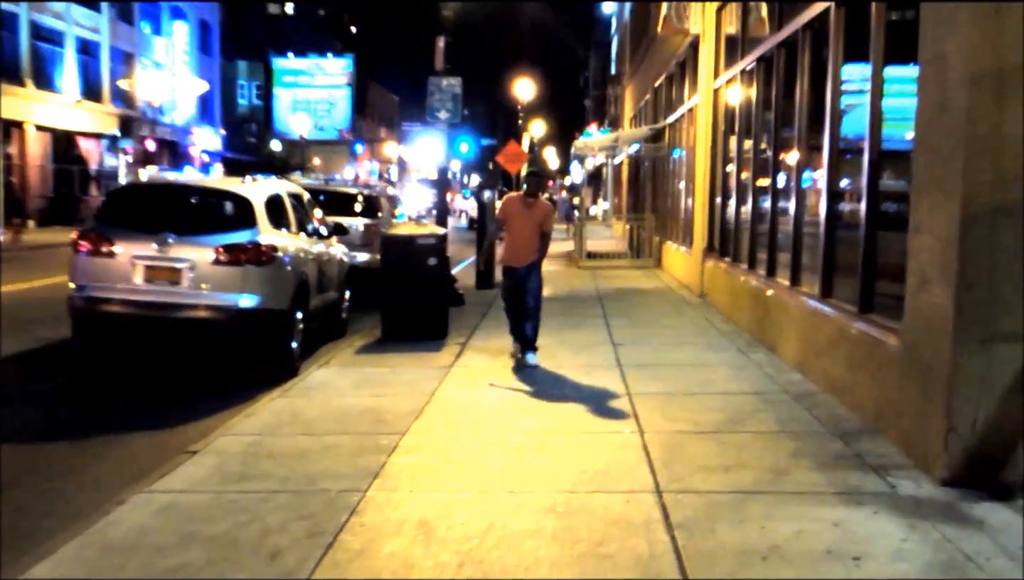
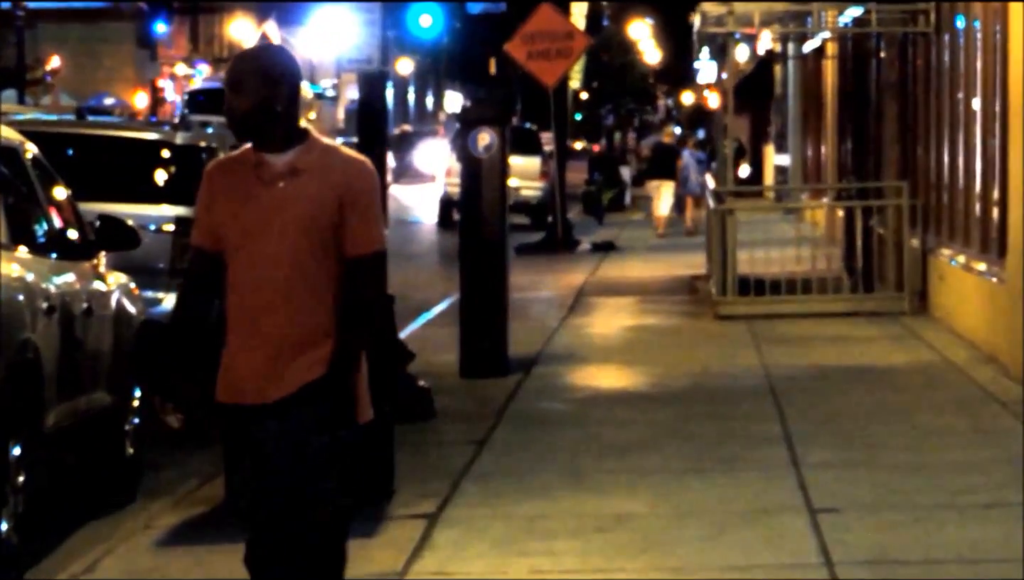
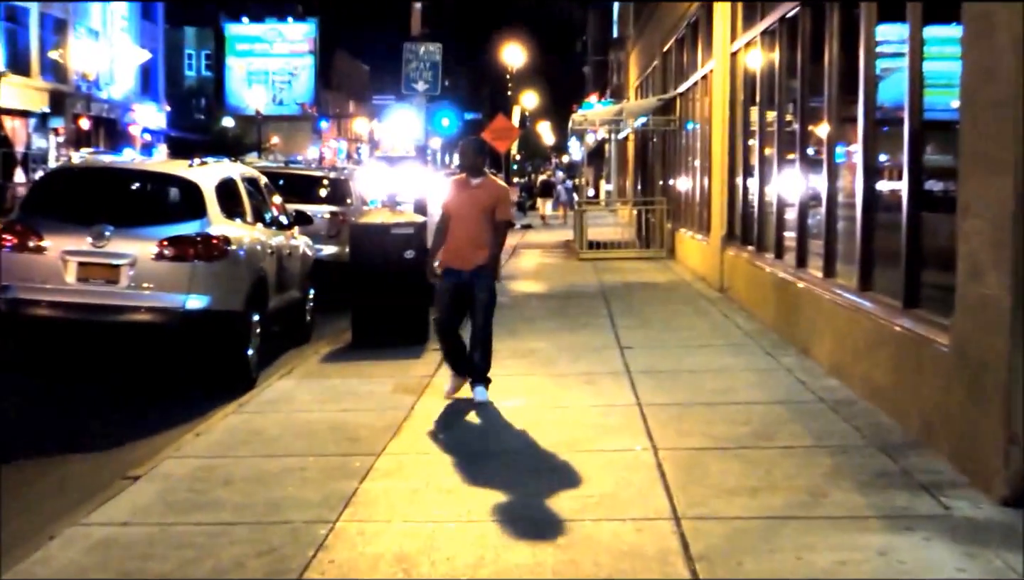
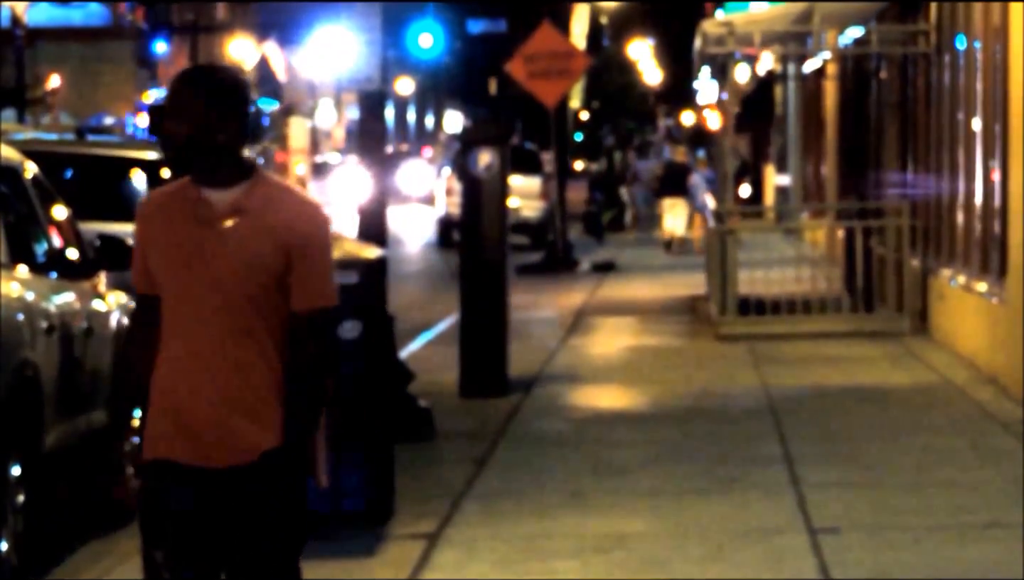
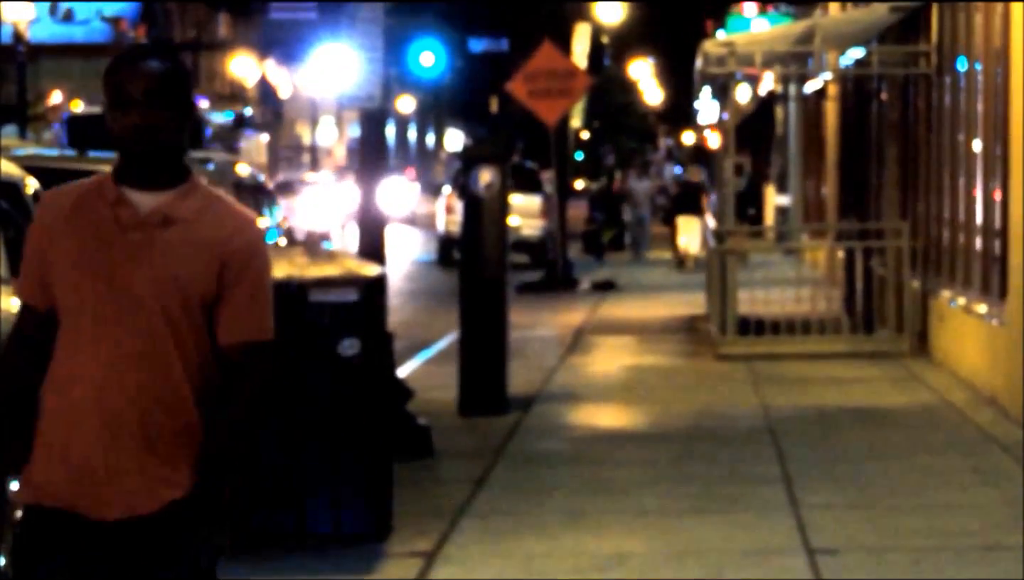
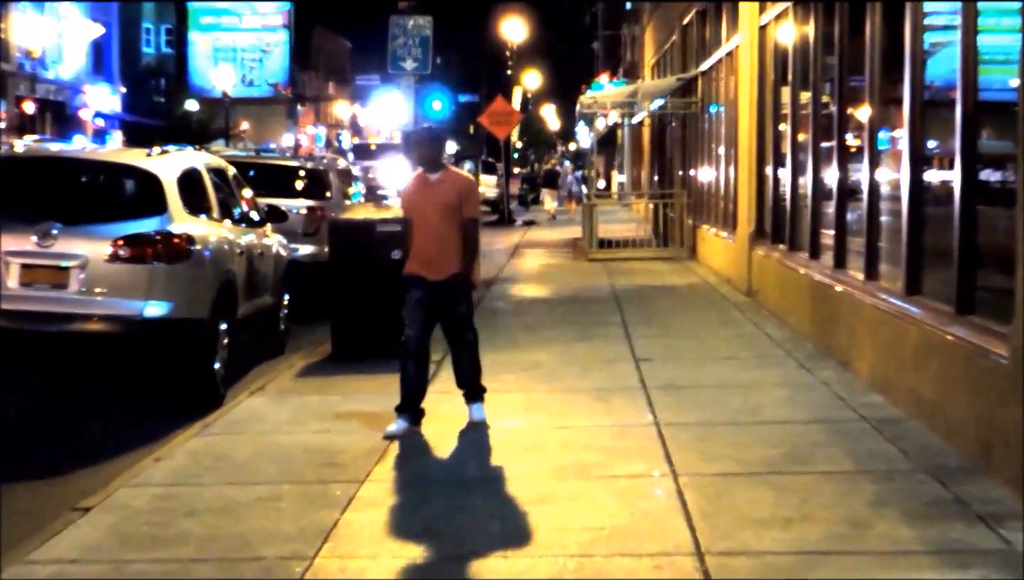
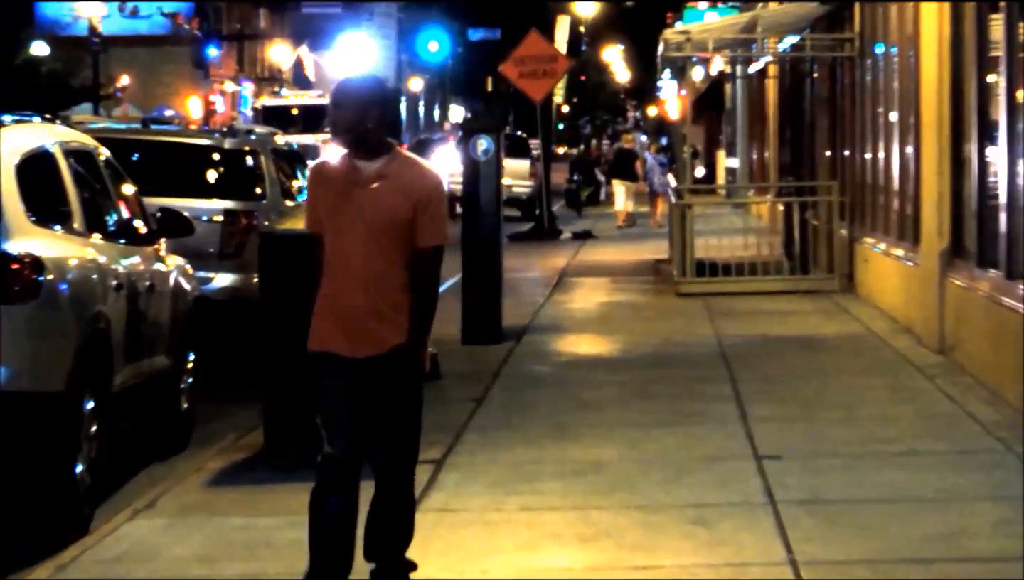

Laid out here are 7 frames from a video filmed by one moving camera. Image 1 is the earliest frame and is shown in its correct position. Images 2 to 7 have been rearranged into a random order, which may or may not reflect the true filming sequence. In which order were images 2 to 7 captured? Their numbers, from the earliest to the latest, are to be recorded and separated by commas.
3, 6, 7, 2, 4, 5
